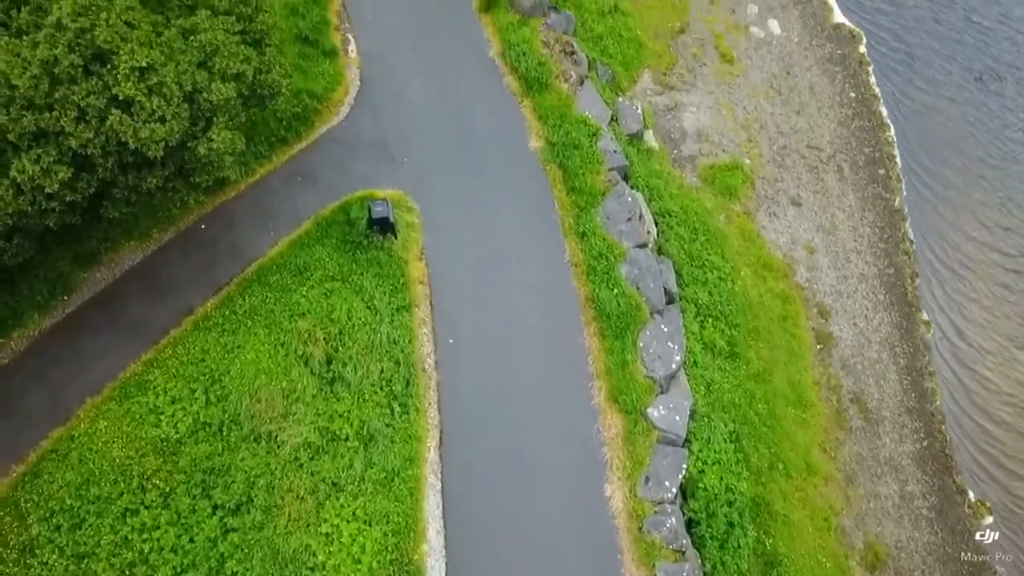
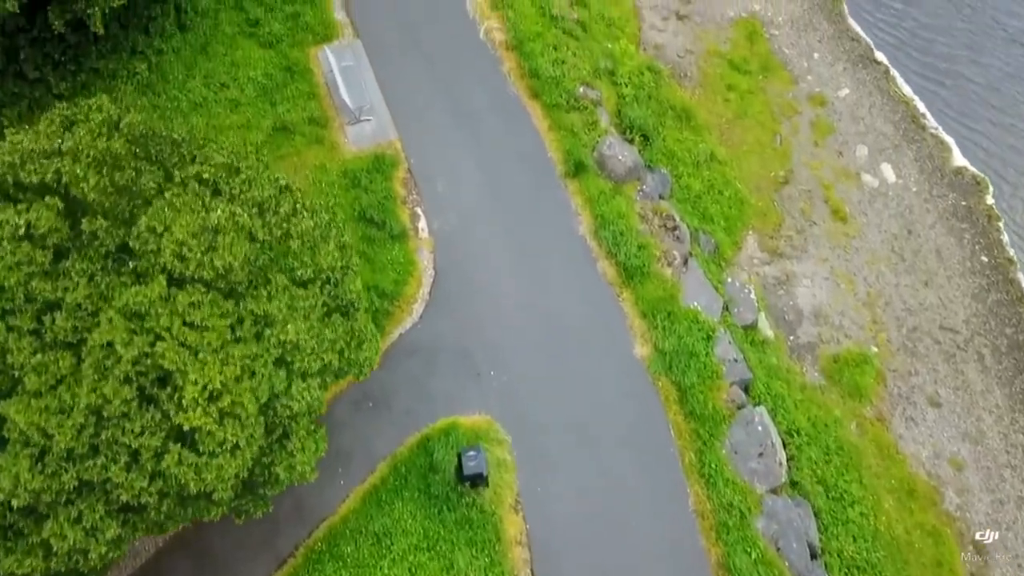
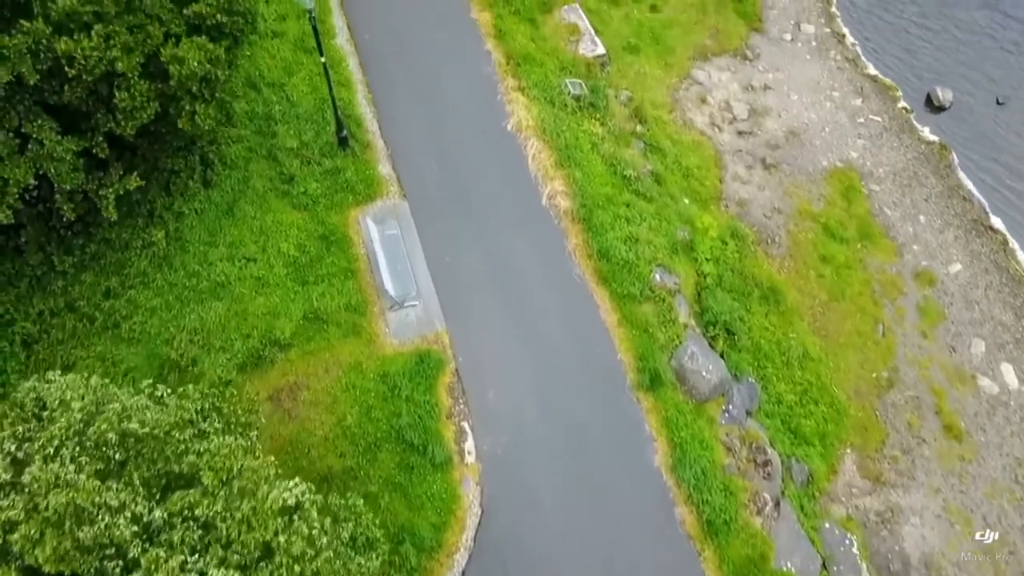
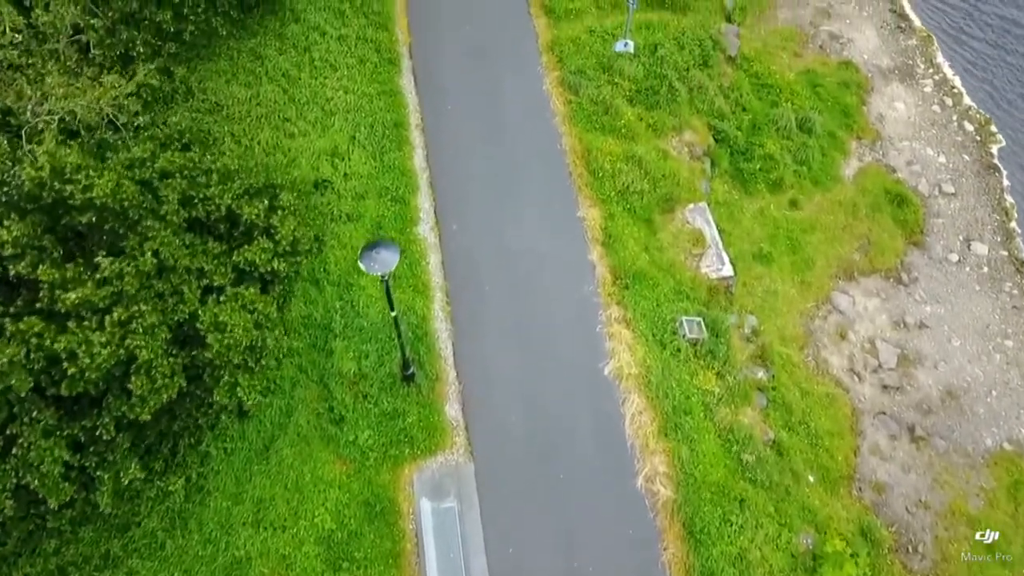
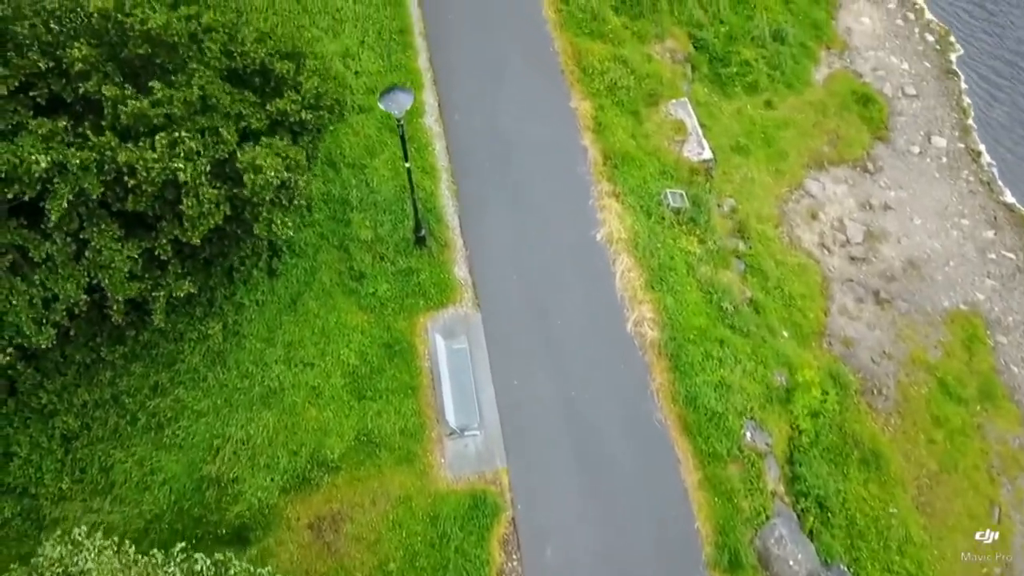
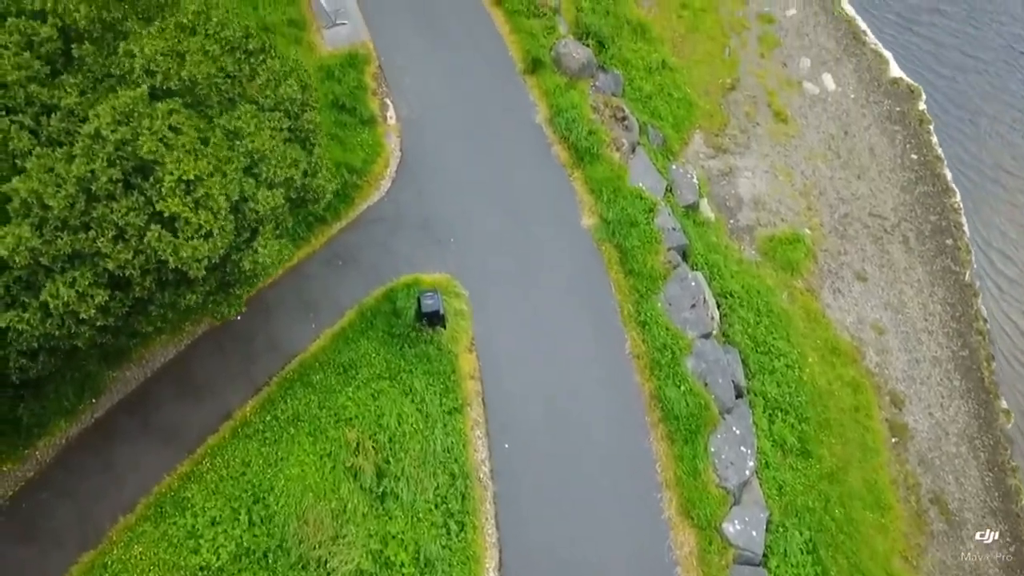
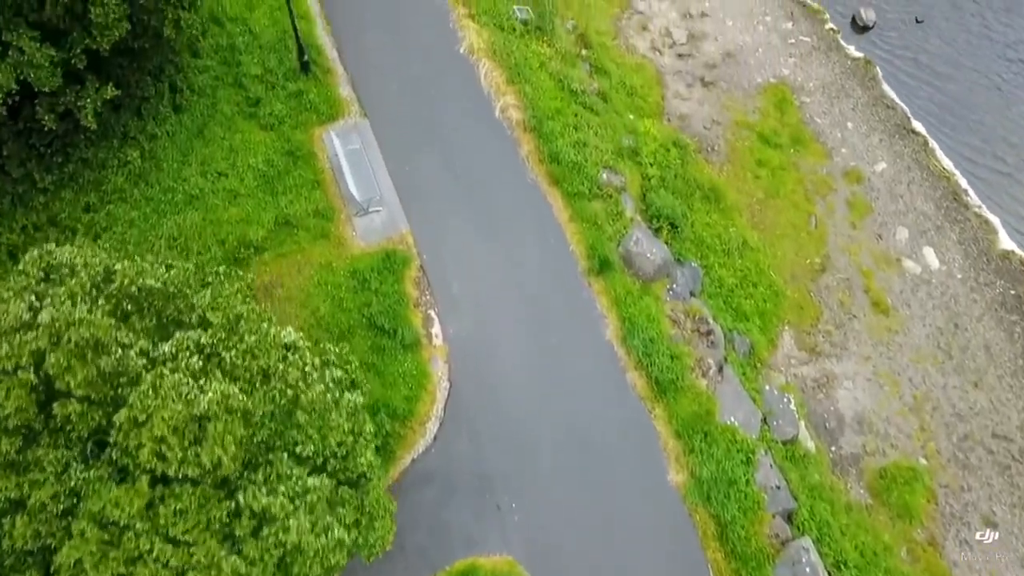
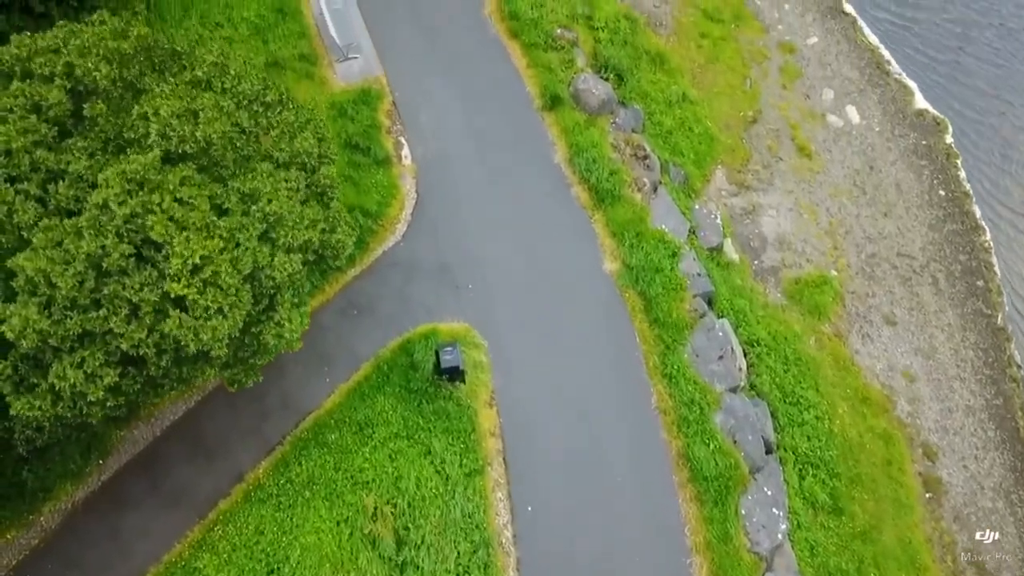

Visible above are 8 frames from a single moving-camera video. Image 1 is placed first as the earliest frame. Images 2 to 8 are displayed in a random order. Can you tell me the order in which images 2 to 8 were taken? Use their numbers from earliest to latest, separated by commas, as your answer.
6, 8, 2, 7, 3, 5, 4
